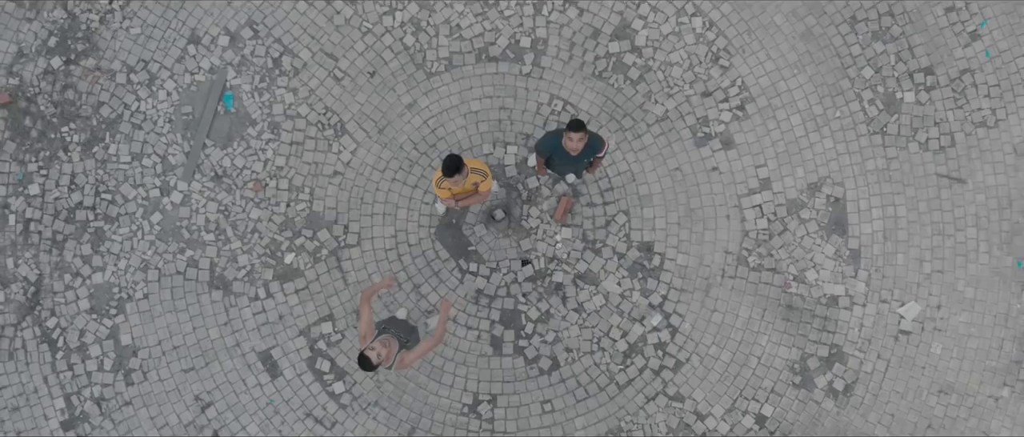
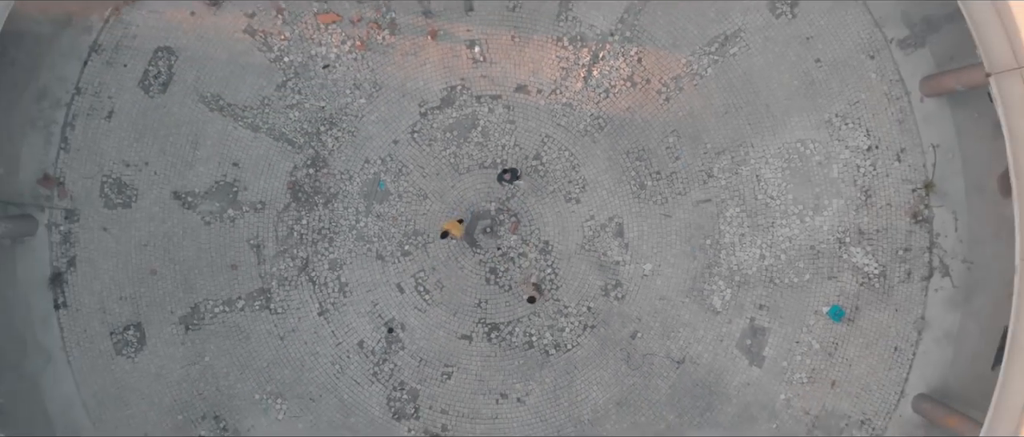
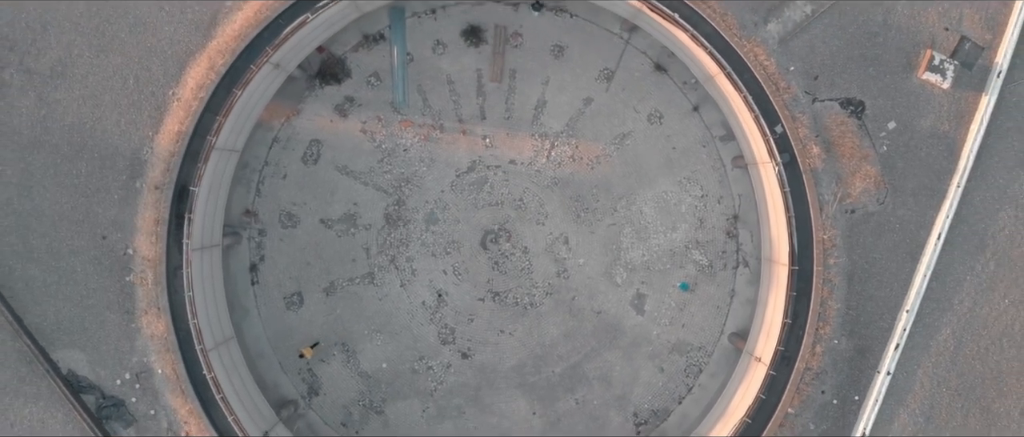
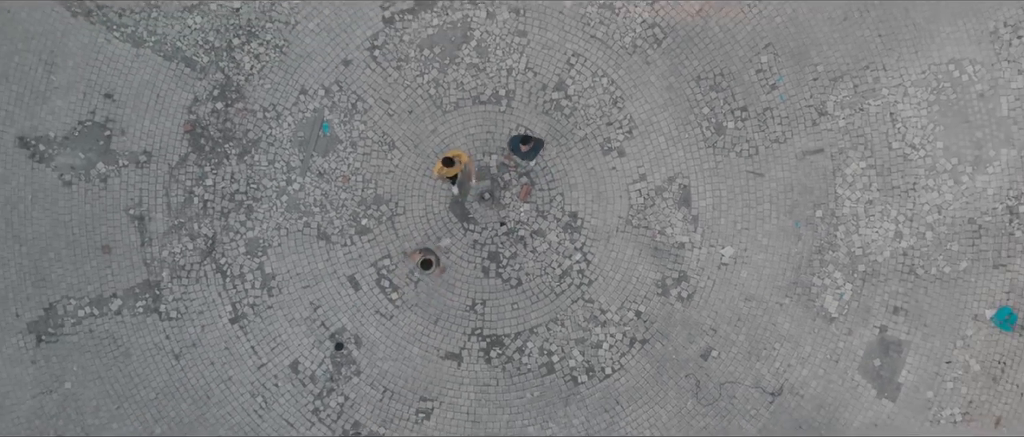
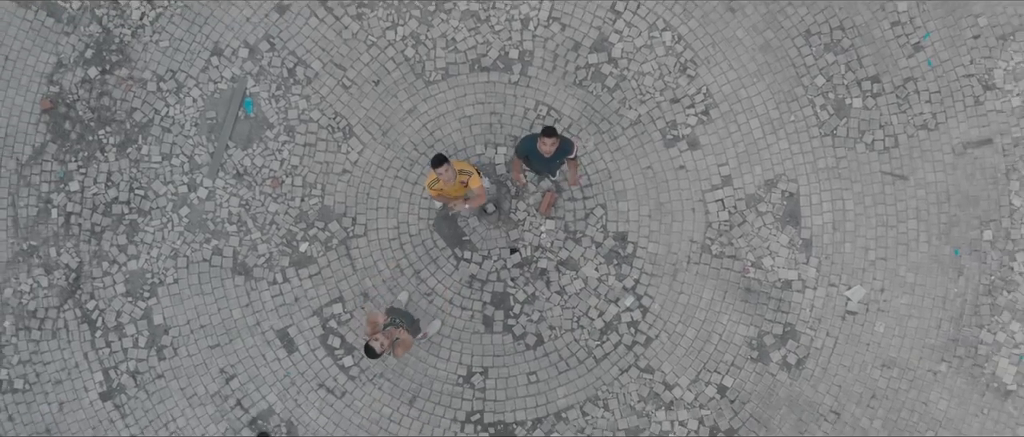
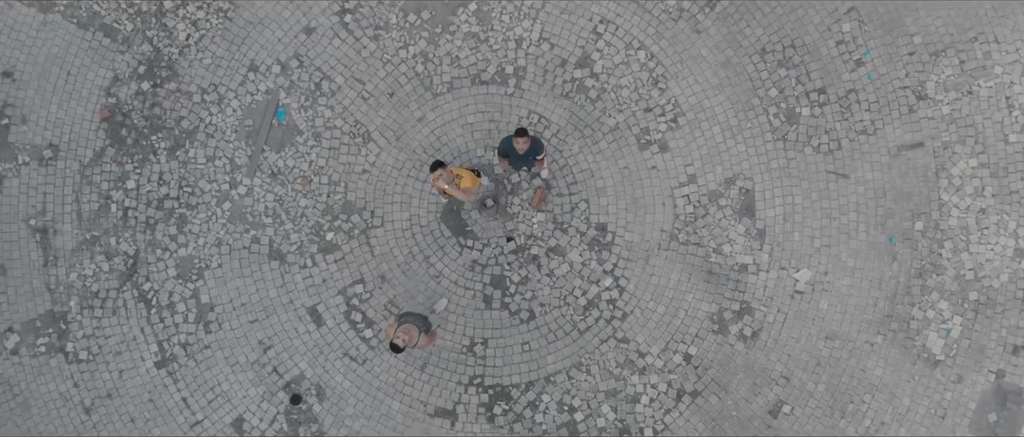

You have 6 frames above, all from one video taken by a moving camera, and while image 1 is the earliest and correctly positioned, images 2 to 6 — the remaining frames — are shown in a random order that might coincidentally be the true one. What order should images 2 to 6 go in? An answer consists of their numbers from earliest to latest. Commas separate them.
5, 6, 4, 2, 3
